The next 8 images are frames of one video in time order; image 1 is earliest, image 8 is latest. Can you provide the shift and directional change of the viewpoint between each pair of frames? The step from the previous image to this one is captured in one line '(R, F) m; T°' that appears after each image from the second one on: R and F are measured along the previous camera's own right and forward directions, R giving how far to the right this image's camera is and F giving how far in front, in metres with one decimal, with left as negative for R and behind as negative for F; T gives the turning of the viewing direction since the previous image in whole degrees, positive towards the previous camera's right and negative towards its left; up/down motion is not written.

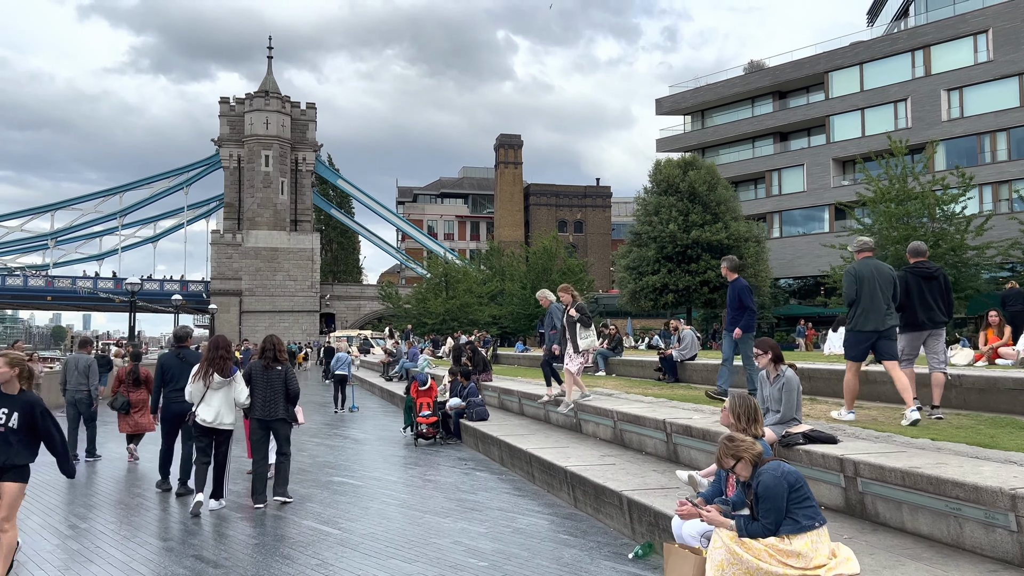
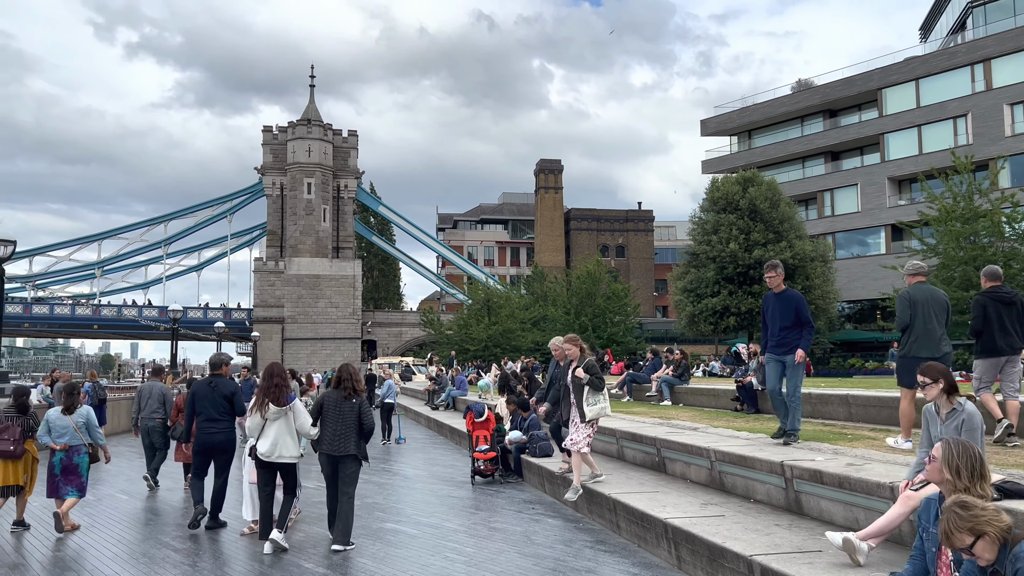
(-0.4, +1.2) m; -3°
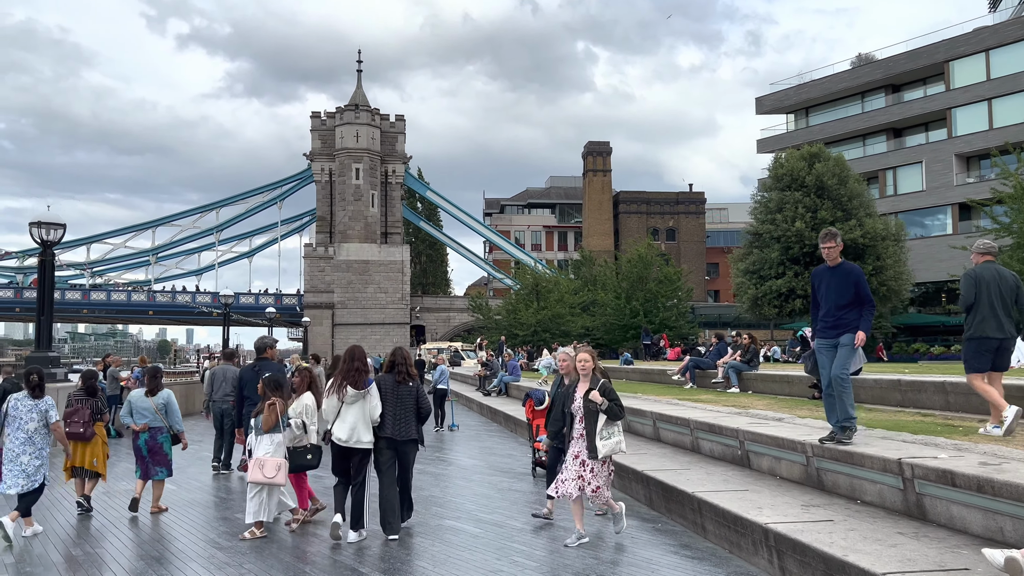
(-0.2, +0.8) m; -3°
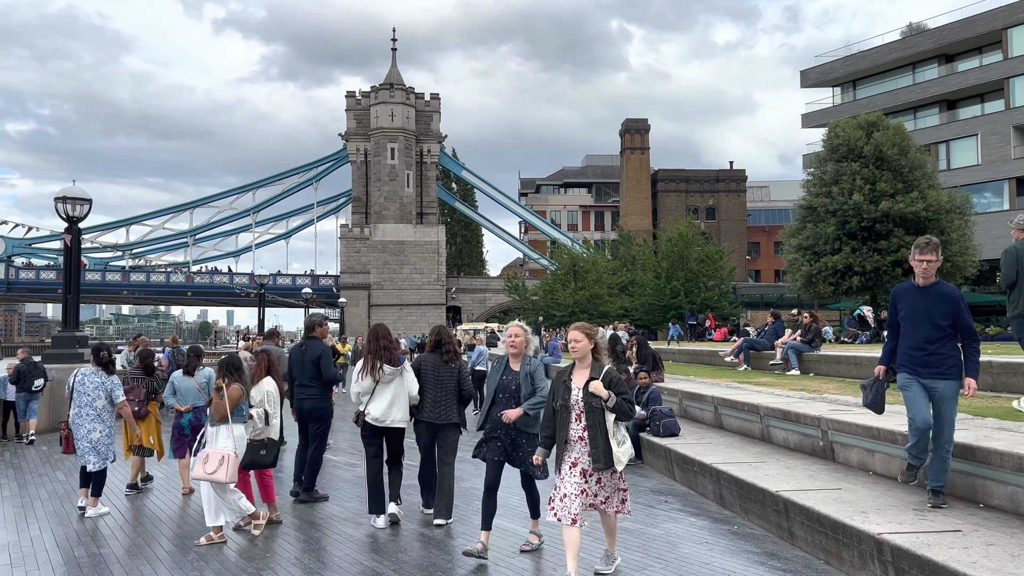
(-0.2, +0.9) m; -2°
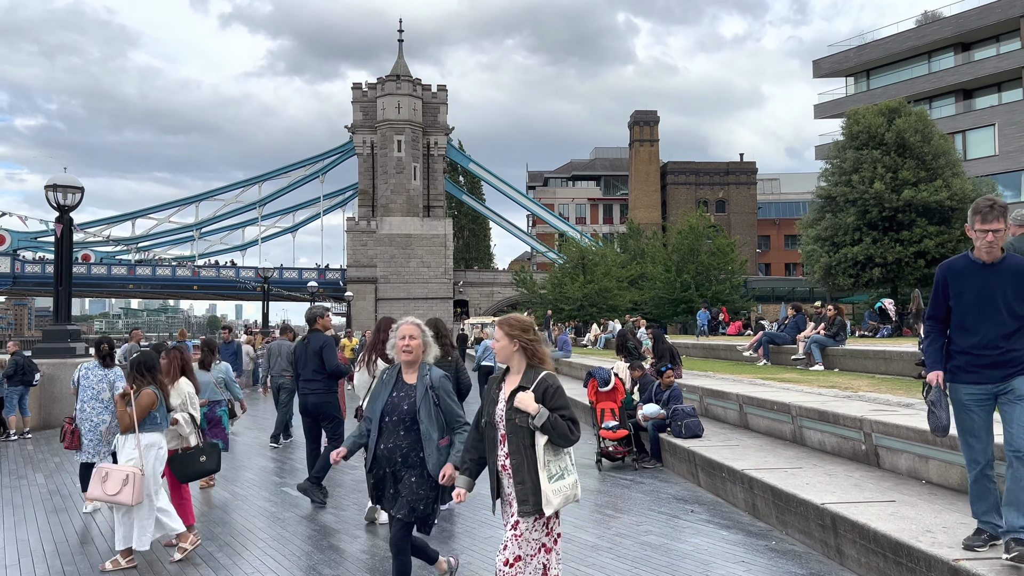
(0.0, +0.7) m; -1°
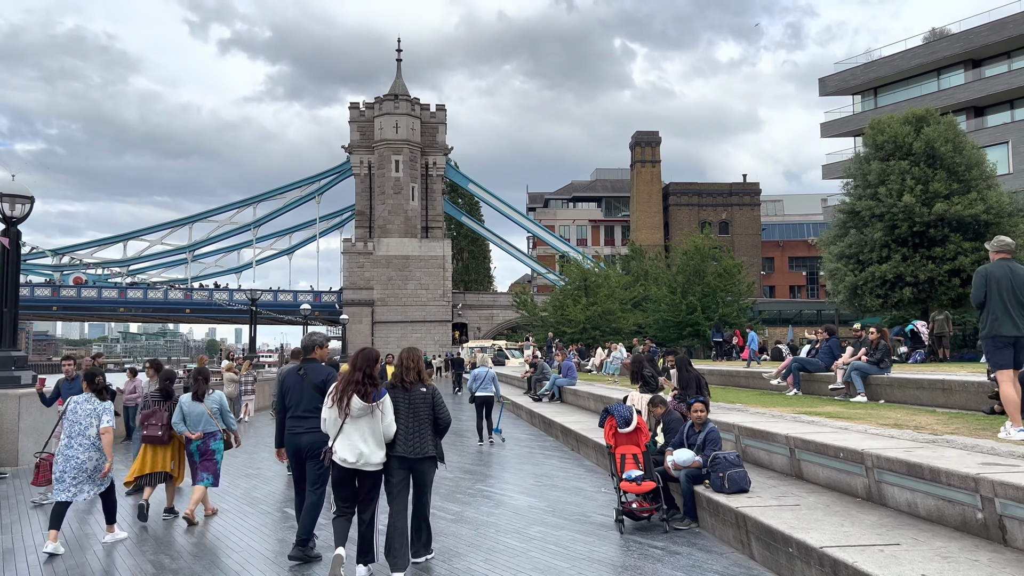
(0.0, +1.7) m; 0°
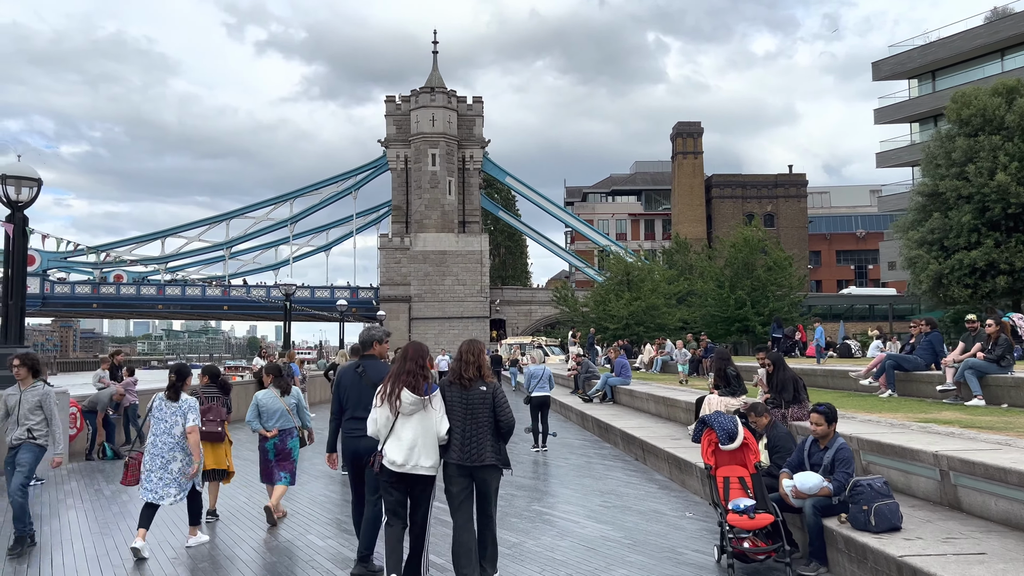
(-0.3, +1.6) m; -3°
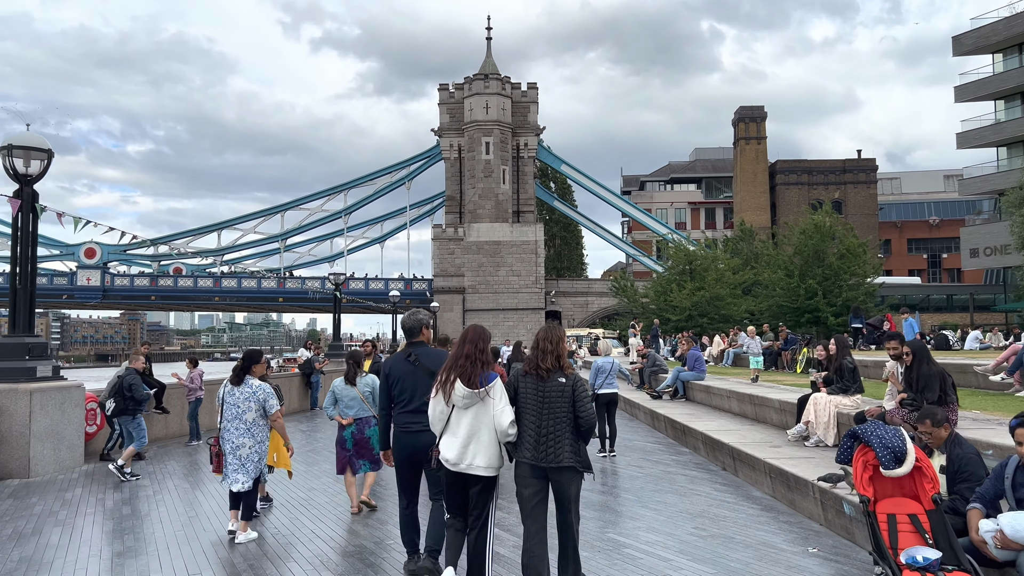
(-0.1, +1.7) m; -4°
